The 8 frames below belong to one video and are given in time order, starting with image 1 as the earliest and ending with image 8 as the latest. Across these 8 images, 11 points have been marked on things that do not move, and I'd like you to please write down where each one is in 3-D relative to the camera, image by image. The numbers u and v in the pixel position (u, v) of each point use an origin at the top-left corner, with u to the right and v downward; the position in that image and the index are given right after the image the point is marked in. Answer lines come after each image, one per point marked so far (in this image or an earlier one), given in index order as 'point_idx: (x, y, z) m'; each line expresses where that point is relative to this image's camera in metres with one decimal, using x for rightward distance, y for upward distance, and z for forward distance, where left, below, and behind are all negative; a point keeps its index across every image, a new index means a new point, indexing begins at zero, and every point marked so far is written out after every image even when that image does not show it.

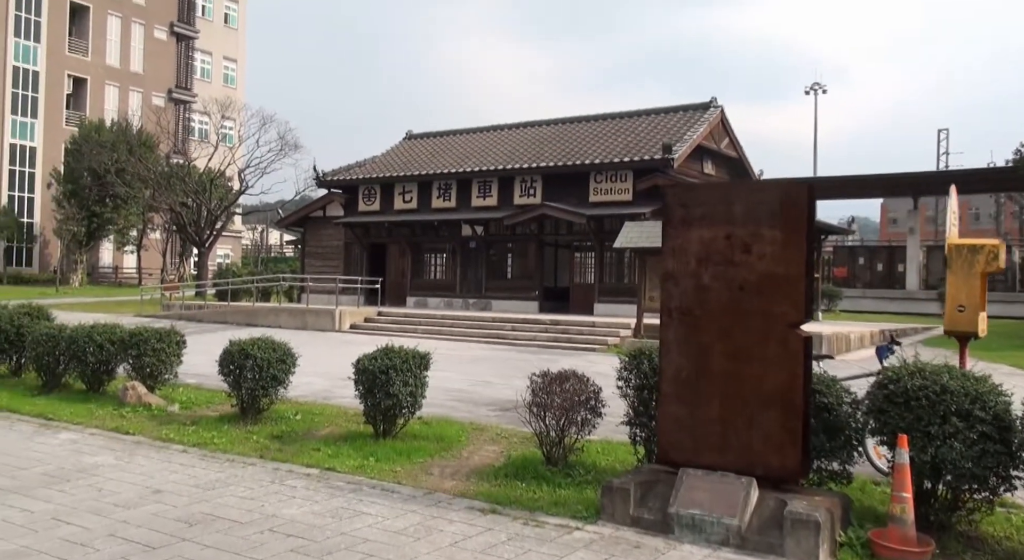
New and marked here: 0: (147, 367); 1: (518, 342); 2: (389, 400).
0: (-3.7, -0.9, +8.8) m
1: (+0.1, -1.3, +18.1) m
2: (-1.0, -1.0, +6.8) m
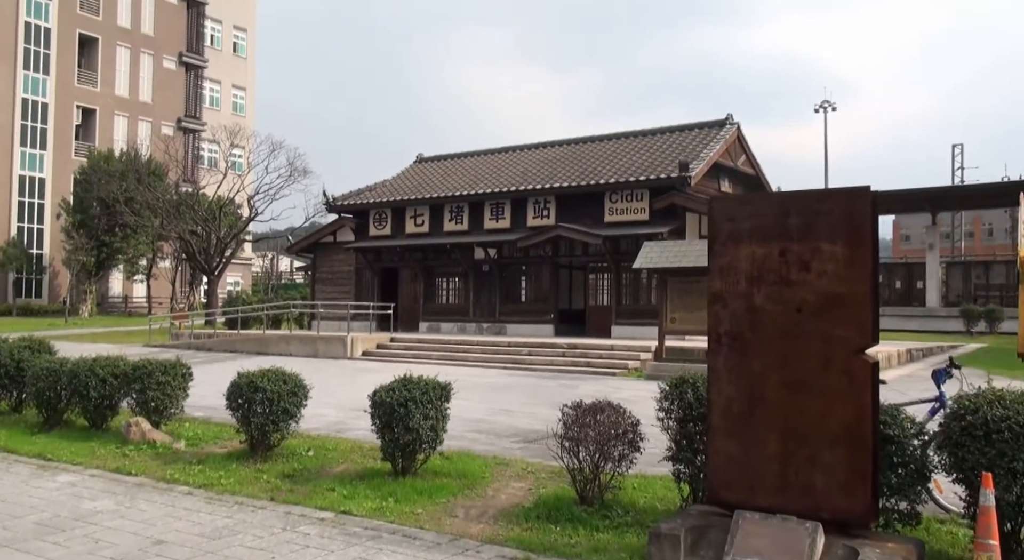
0: (-3.5, -1.2, +8.4) m
1: (+0.5, -1.8, +17.6) m
2: (-0.8, -1.1, +6.4) m
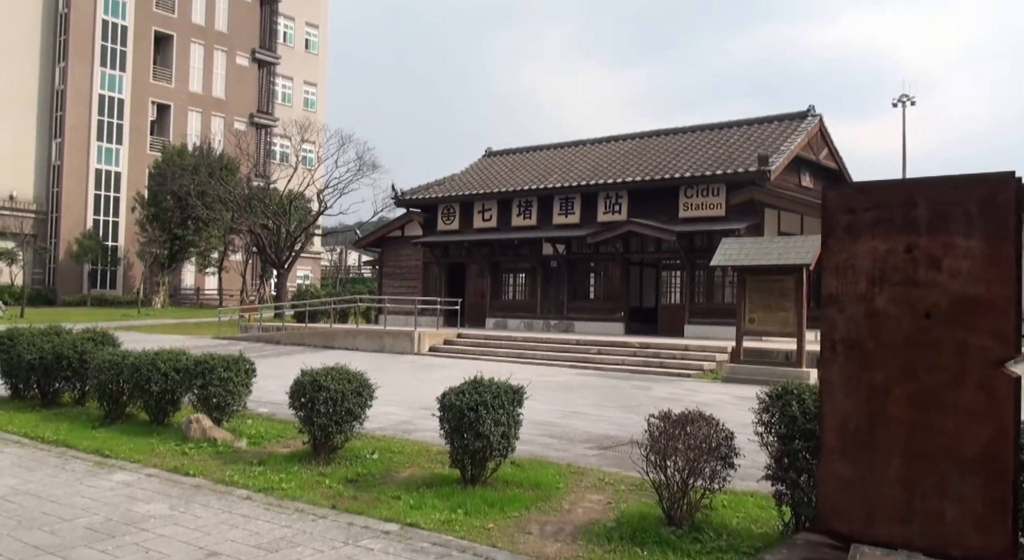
0: (-2.8, -1.1, +8.1) m
1: (+1.8, -1.7, +17.1) m
2: (-0.2, -1.1, +5.9) m
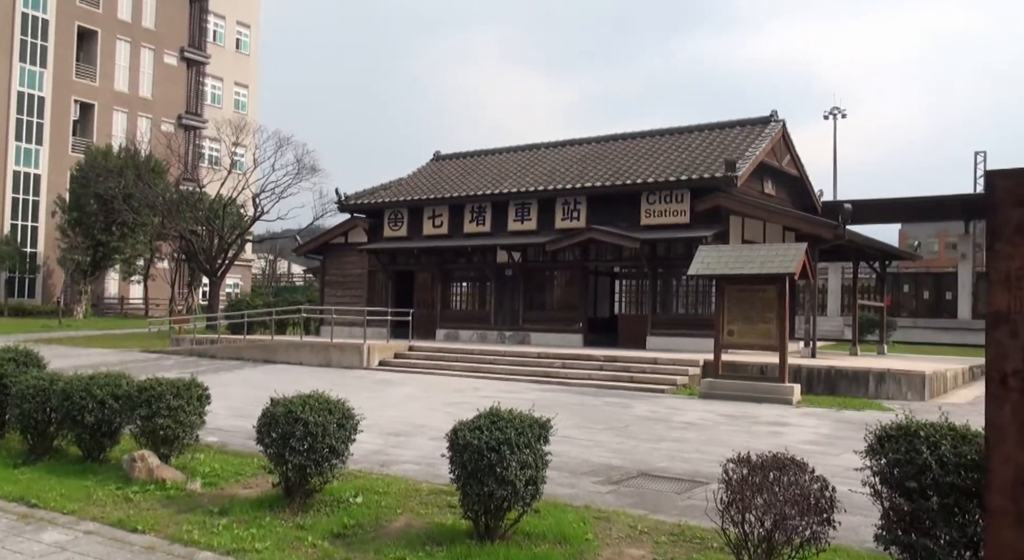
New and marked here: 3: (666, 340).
0: (-2.8, -1.2, +6.9) m
1: (+1.1, -1.9, +16.1) m
2: (-0.1, -1.2, +4.9) m
3: (+3.5, -1.4, +19.5) m
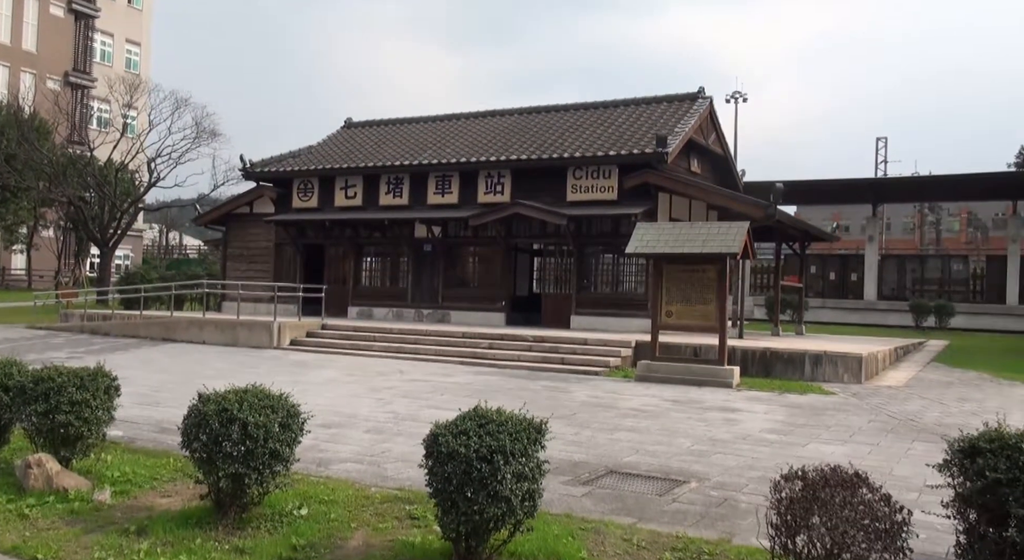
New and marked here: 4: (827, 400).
0: (-3.0, -1.0, +5.8) m
1: (-0.2, -1.5, +15.4) m
2: (-0.1, -1.1, +4.1) m
3: (+1.8, -0.9, +19.1) m
4: (+4.3, -1.6, +11.7) m
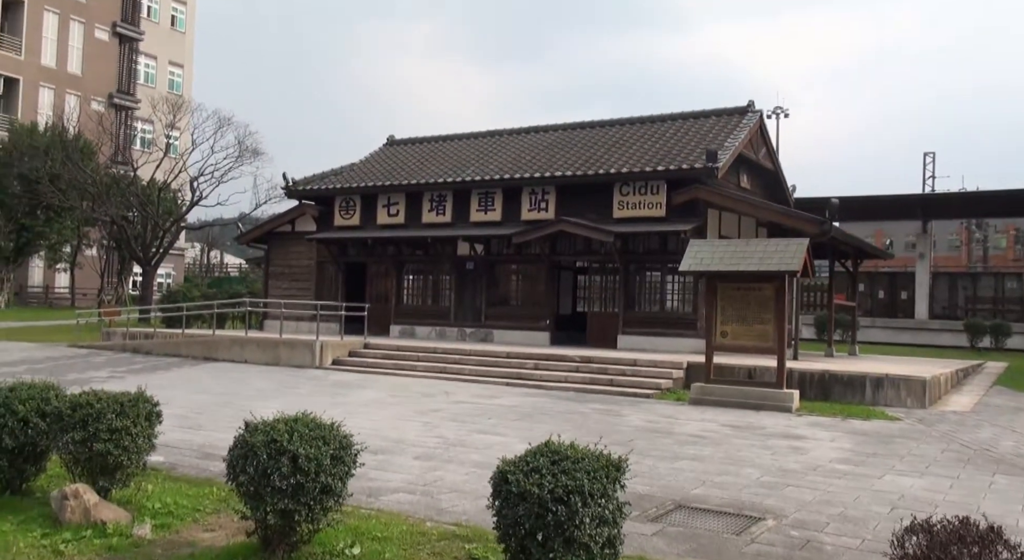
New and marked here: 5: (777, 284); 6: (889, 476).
0: (-2.6, -1.1, +5.5) m
1: (+0.6, -1.8, +15.0) m
2: (+0.3, -1.2, +3.7) m
3: (+2.7, -1.3, +18.6) m
4: (+4.9, -1.9, +11.1) m
5: (+3.9, -0.1, +12.6) m
6: (+3.5, -1.8, +7.9) m
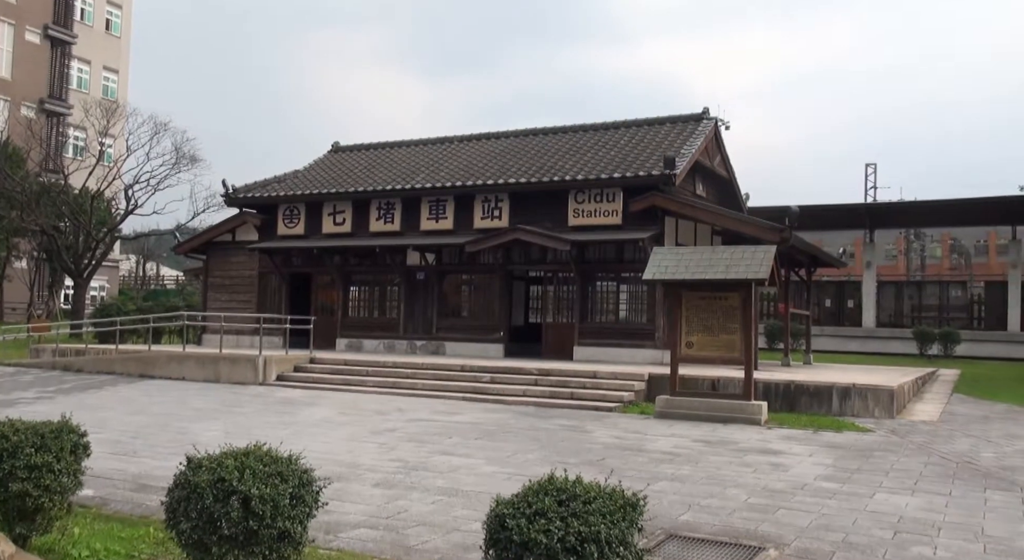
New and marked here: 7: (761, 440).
0: (-2.7, -1.2, +4.7) m
1: (-0.1, -2.0, +14.4) m
2: (+0.3, -1.2, +3.1) m
3: (+1.8, -1.5, +18.1) m
4: (+4.4, -2.0, +10.8) m
5: (+3.3, -0.2, +12.3) m
6: (+3.2, -1.9, +7.5) m
7: (+3.0, -1.9, +10.5) m
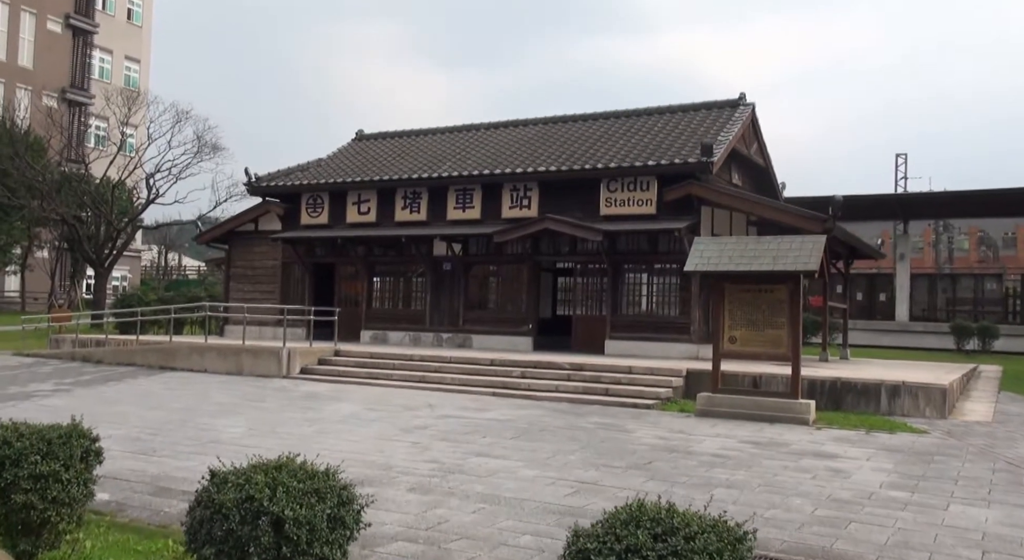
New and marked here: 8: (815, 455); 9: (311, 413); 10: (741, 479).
0: (-2.4, -1.2, +4.2) m
1: (+0.4, -1.8, +13.9) m
2: (+0.5, -1.2, +2.6) m
3: (+2.4, -1.3, +17.5) m
4: (+4.9, -1.9, +10.2) m
5: (+3.8, -0.1, +11.7) m
6: (+3.6, -1.8, +6.9) m
7: (+3.4, -1.8, +9.9) m
8: (+3.2, -1.8, +9.1) m
9: (-2.7, -1.8, +11.7) m
10: (+2.0, -1.8, +7.7) m
